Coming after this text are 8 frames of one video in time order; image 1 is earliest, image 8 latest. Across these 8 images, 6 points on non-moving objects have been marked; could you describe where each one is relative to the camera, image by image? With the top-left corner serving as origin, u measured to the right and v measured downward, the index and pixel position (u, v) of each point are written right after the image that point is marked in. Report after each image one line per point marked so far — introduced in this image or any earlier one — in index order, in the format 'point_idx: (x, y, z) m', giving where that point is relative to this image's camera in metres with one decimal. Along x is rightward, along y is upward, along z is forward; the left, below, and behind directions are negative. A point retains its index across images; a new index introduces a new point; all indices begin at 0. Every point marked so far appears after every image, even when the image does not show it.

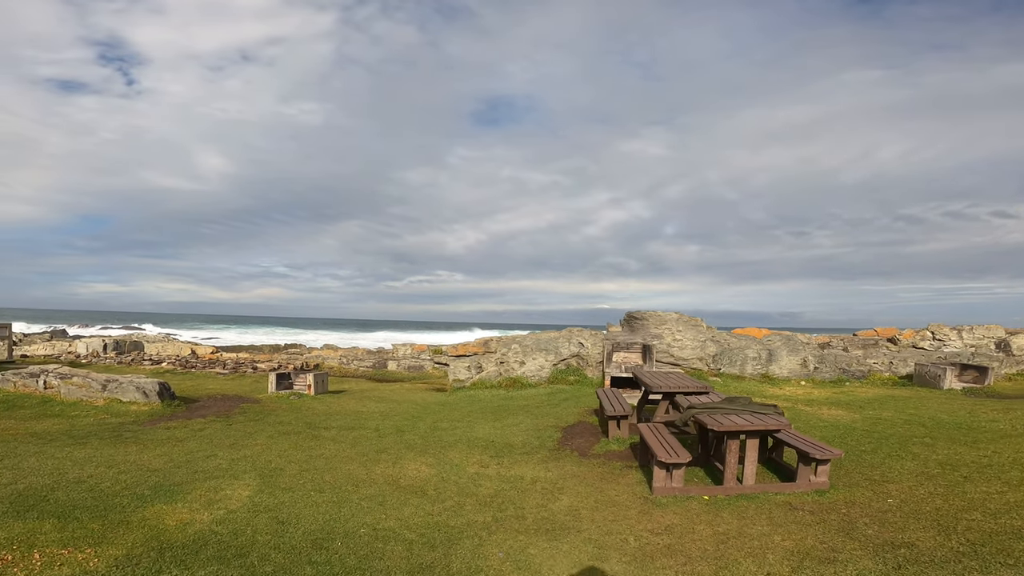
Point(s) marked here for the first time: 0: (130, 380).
0: (-10.3, -2.5, +14.2) m
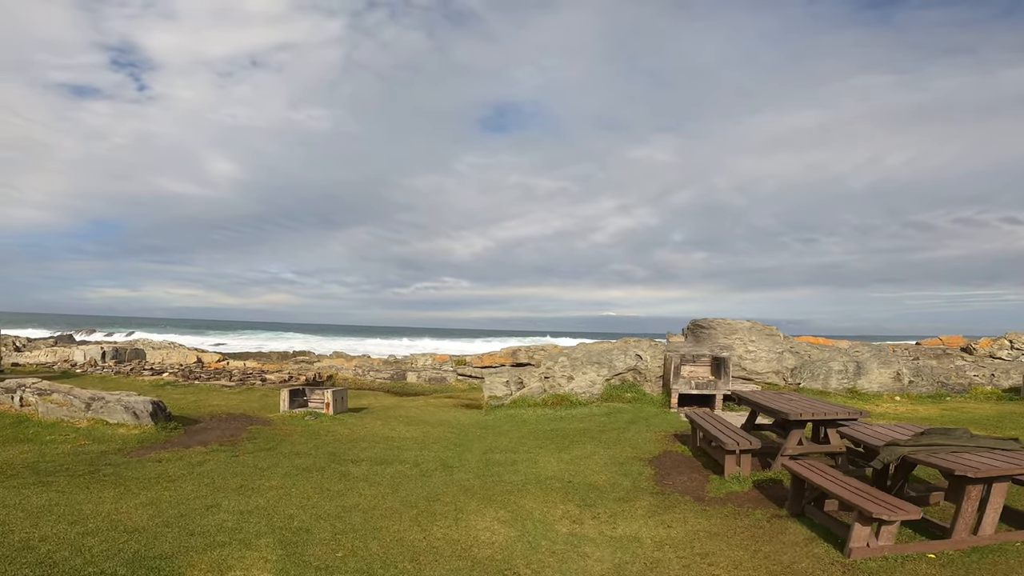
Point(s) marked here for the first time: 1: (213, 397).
0: (-8.9, -2.5, +12.0) m
1: (-9.6, -3.6, +16.9) m
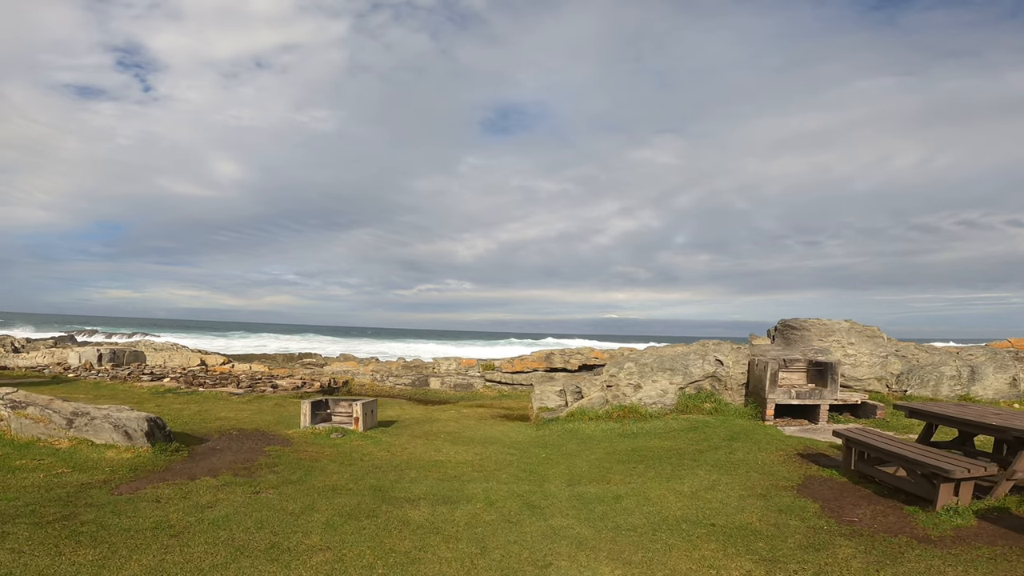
0: (-7.5, -2.3, +9.8) m
1: (-8.2, -3.4, +14.7) m
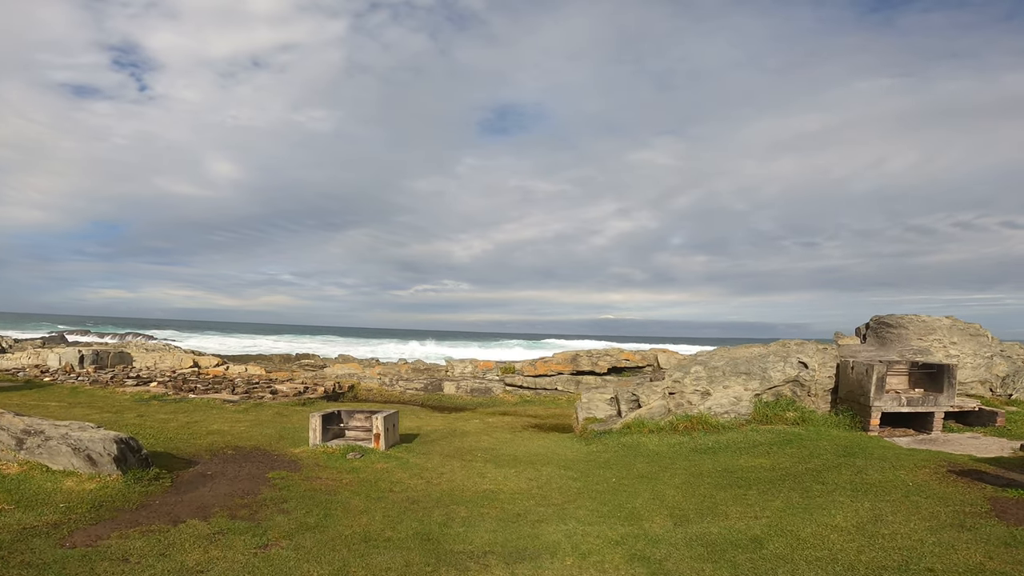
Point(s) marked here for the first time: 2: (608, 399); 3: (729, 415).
0: (-6.5, -2.1, +7.8) m
1: (-7.2, -3.2, +12.7) m
2: (+2.4, -2.6, +12.5) m
3: (+4.5, -2.6, +11.0) m
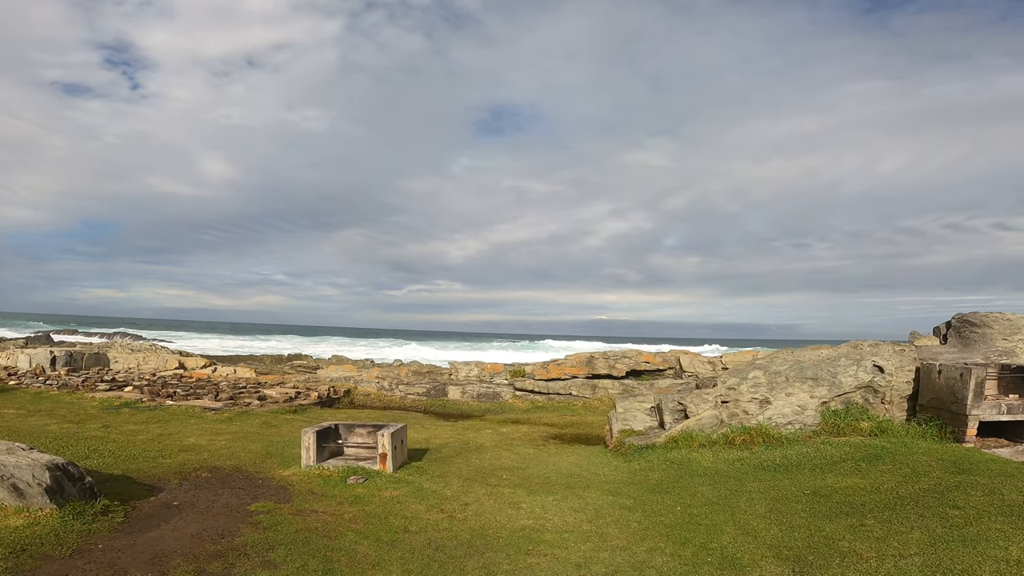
0: (-6.0, -1.9, +6.1) m
1: (-6.8, -3.0, +11.0) m
2: (+2.8, -2.5, +10.9) m
3: (+5.0, -2.5, +9.4) m
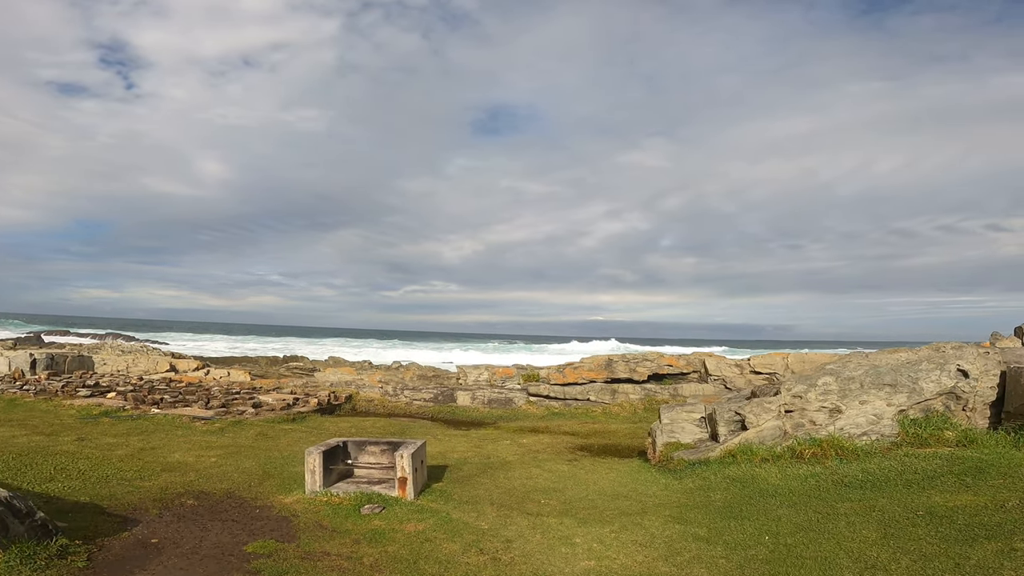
0: (-5.4, -1.8, +4.8) m
1: (-6.2, -2.9, +9.7) m
2: (+3.4, -2.4, +9.6) m
3: (+5.5, -2.4, +8.2) m
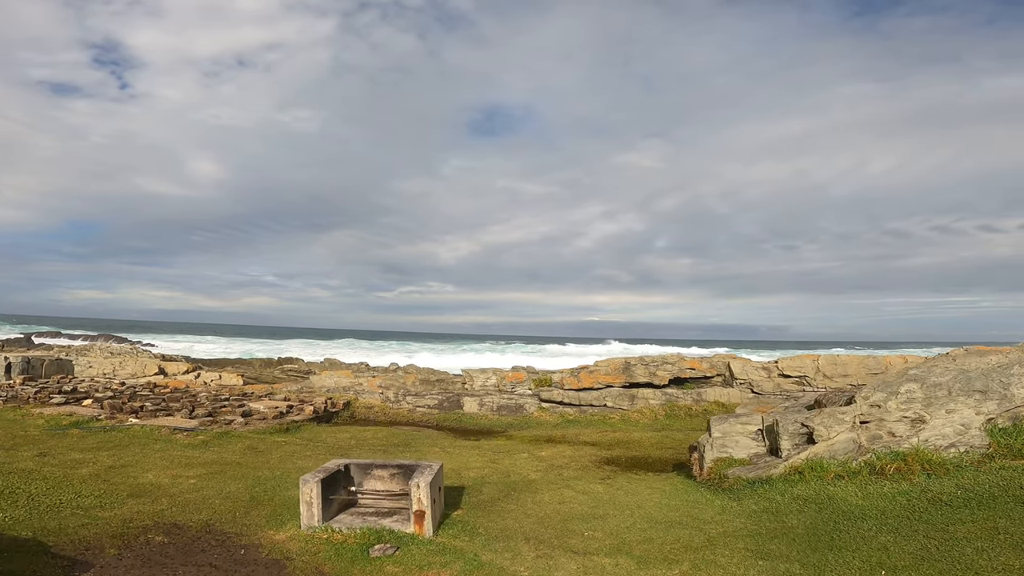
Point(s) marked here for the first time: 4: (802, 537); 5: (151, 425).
0: (-4.9, -1.7, +3.5) m
1: (-5.8, -2.9, +8.4) m
2: (+3.8, -2.3, +8.5) m
3: (+6.0, -2.3, +7.0) m
4: (+3.1, -2.9, +5.8) m
5: (-7.6, -2.9, +11.1) m
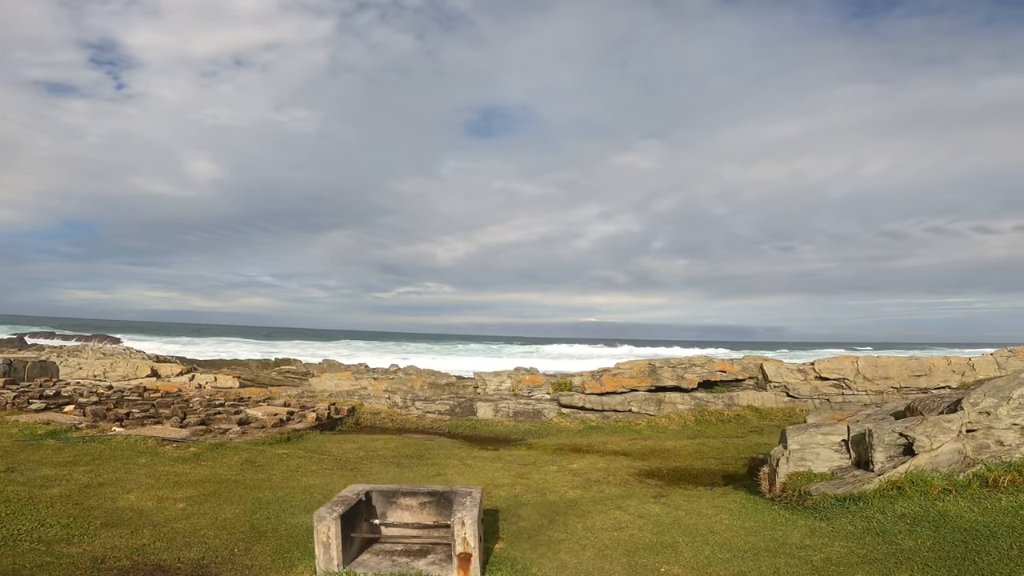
0: (-4.4, -1.6, +2.4) m
1: (-5.3, -2.7, +7.3) m
2: (+4.3, -2.2, +7.3) m
3: (+6.5, -2.2, +5.9) m
4: (+3.7, -2.7, +4.7) m
5: (-7.0, -2.8, +9.9) m
